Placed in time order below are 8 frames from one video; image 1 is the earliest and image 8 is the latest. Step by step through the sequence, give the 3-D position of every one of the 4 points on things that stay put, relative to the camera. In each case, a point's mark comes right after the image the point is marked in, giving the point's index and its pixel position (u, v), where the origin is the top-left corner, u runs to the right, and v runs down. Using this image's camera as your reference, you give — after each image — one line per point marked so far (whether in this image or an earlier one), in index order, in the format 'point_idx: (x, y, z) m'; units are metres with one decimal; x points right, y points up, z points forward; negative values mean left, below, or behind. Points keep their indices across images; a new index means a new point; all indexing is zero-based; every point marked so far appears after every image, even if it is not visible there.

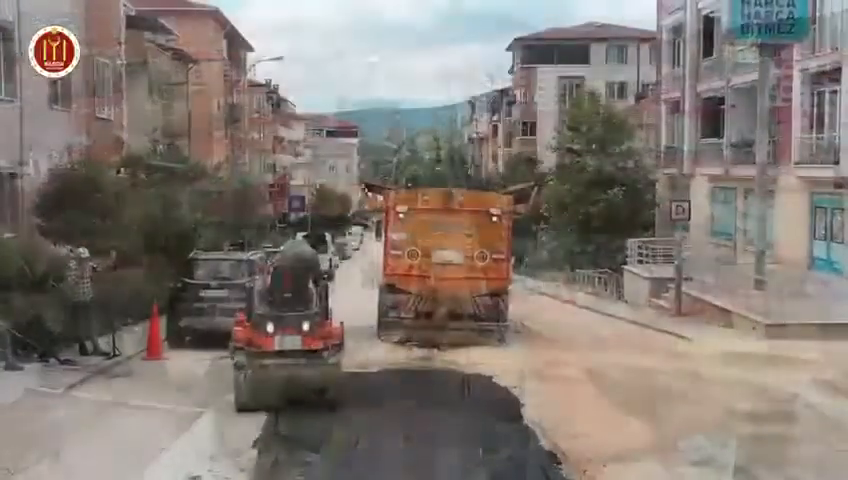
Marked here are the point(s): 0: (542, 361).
0: (+2.3, -2.4, +17.2) m
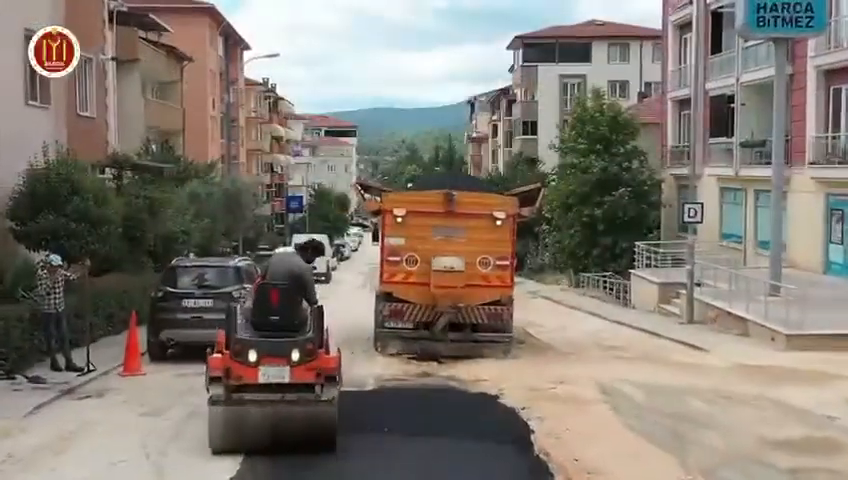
0: (+2.3, -2.5, +15.9) m
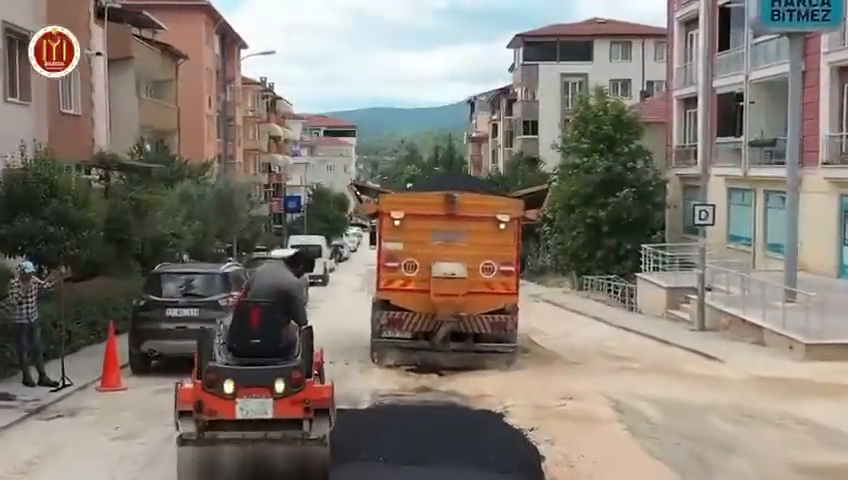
0: (+2.3, -2.6, +14.9) m
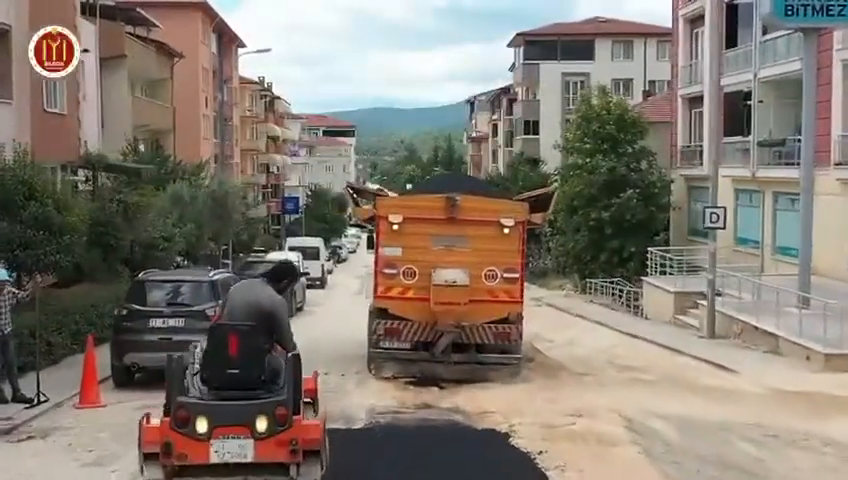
0: (+2.3, -2.7, +14.0) m
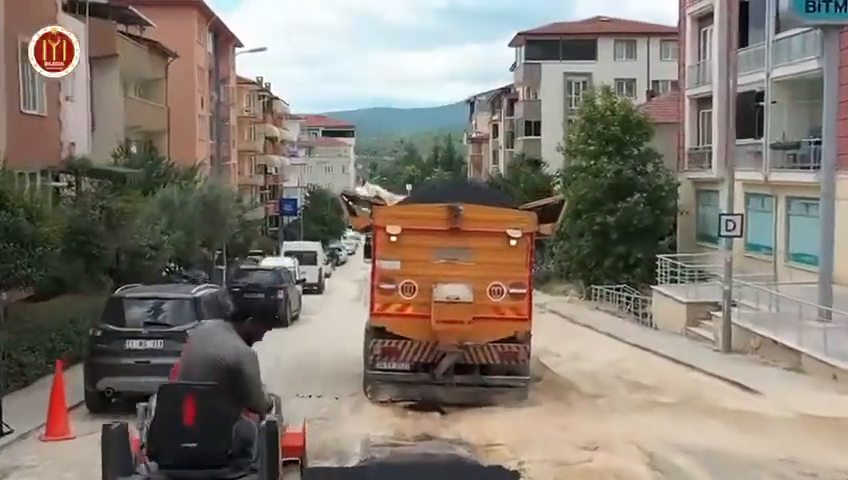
0: (+2.3, -2.9, +12.7) m
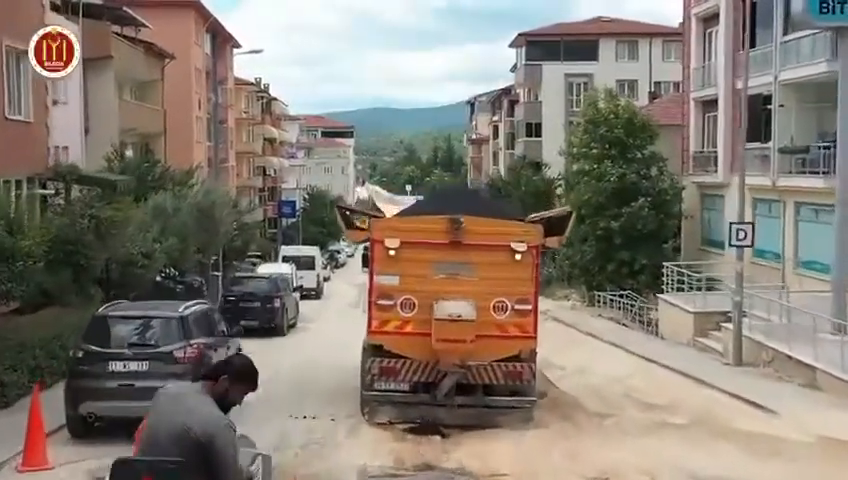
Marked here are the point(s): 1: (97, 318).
0: (+2.3, -3.1, +12.0) m
1: (-5.0, -1.2, +13.5) m
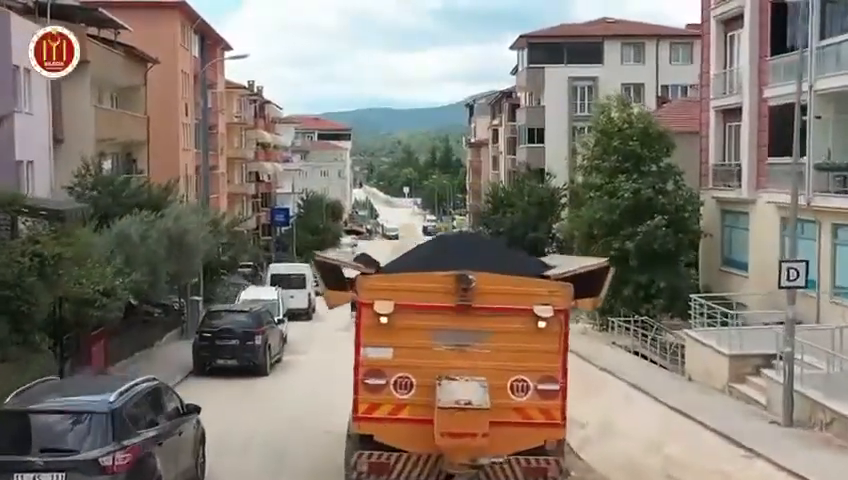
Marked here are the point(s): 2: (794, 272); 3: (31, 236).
0: (+2.3, -4.0, +9.0) m
1: (-5.0, -2.0, +10.5) m
2: (+7.5, -0.7, +18.0) m
3: (-8.4, +0.2, +19.0) m
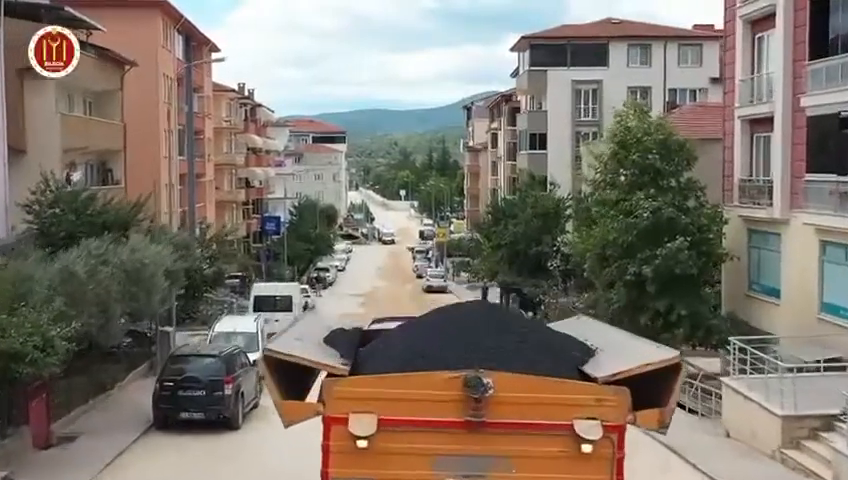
0: (+2.3, -4.8, +5.6) m
1: (-5.0, -2.9, +7.0) m
2: (+7.5, -1.5, +14.6) m
3: (-8.4, -0.7, +15.5) m
